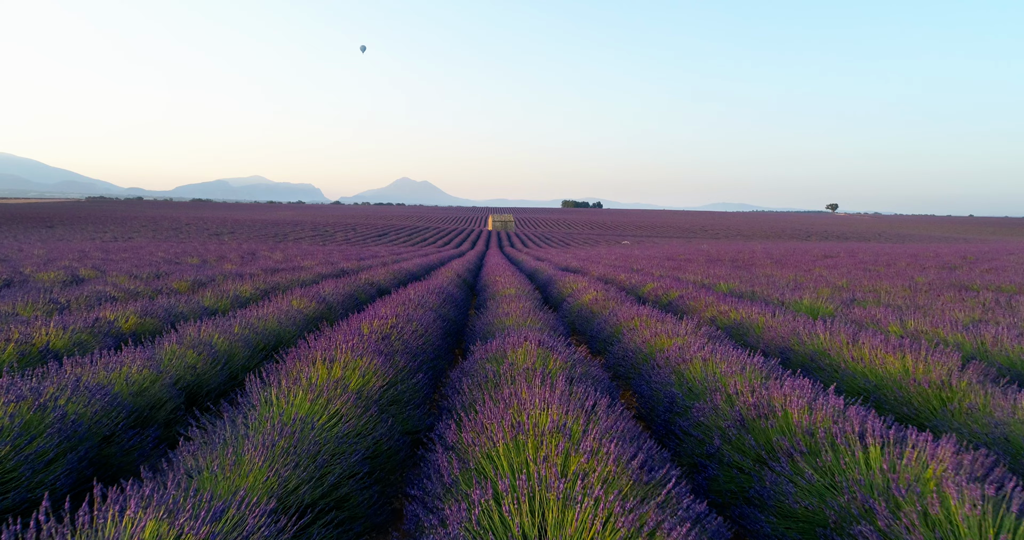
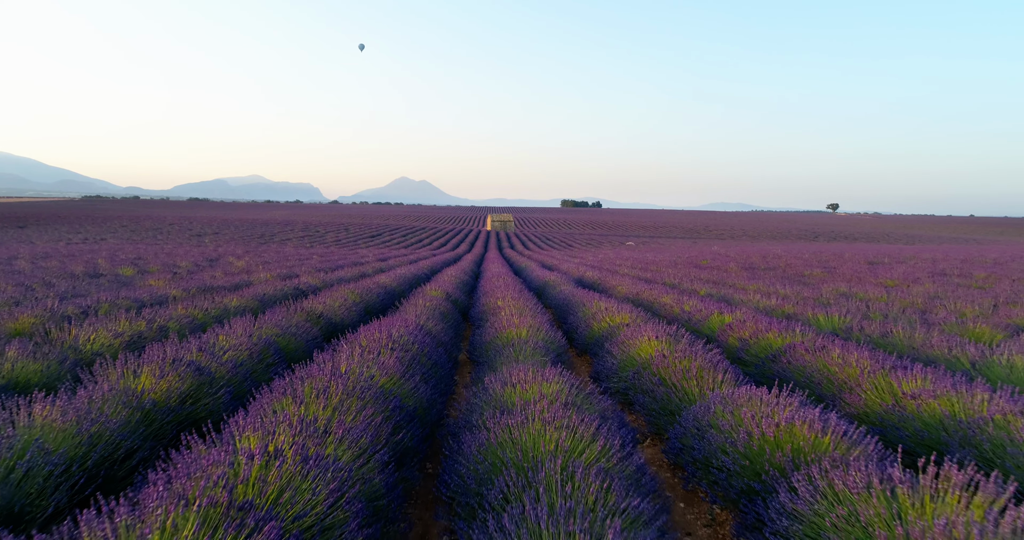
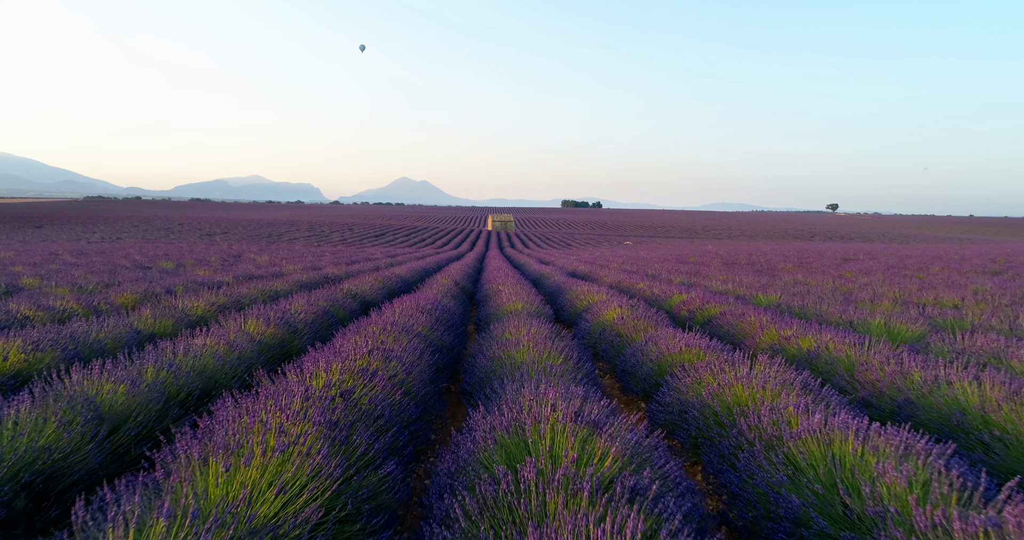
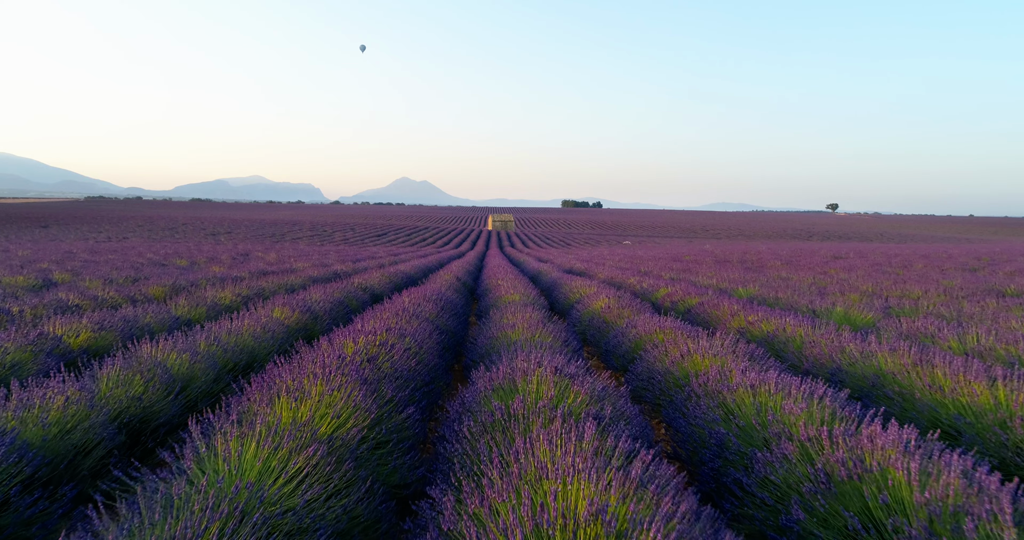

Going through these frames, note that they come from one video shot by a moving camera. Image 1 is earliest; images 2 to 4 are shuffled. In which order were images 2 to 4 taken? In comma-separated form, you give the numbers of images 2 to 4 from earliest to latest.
4, 3, 2
